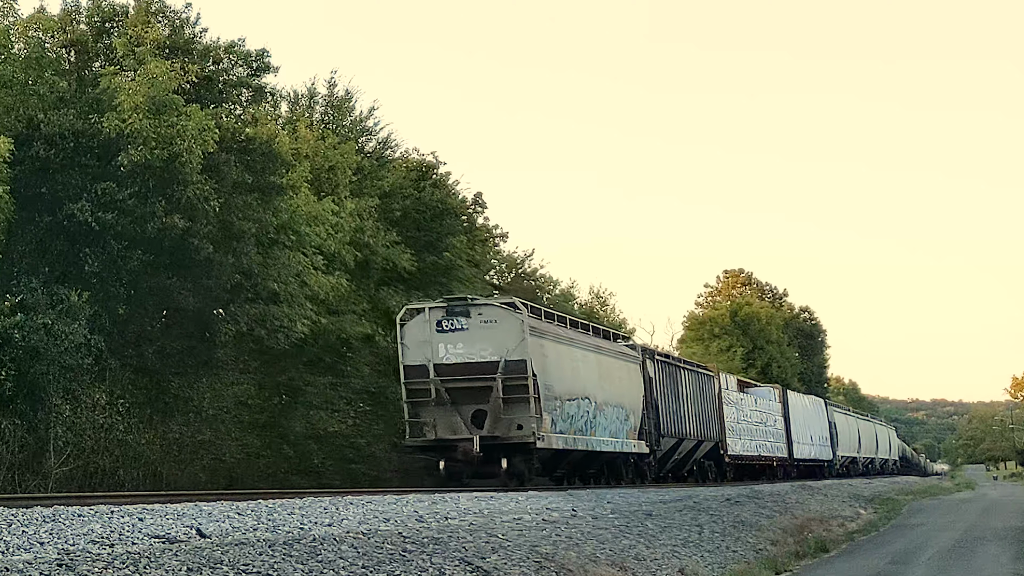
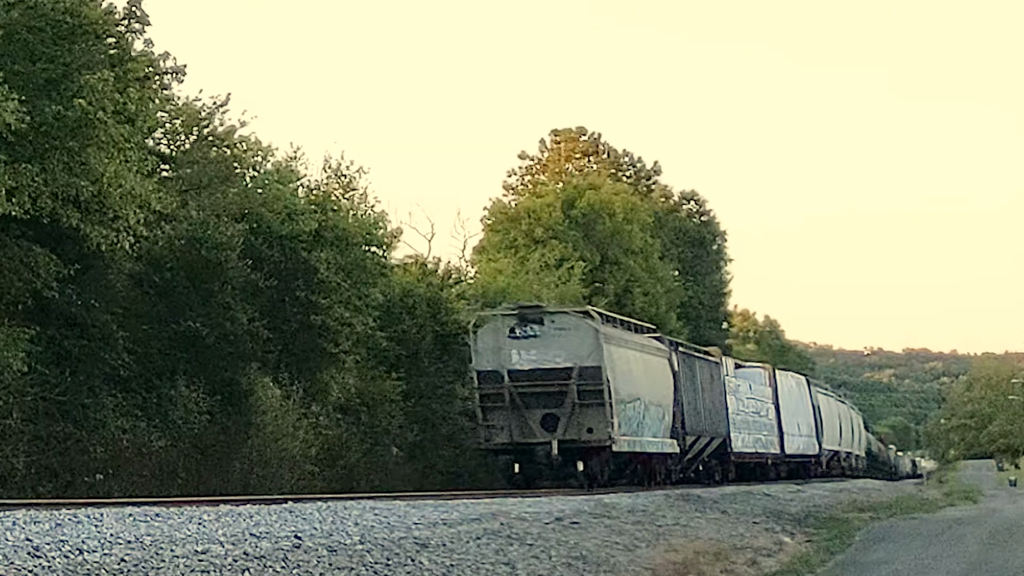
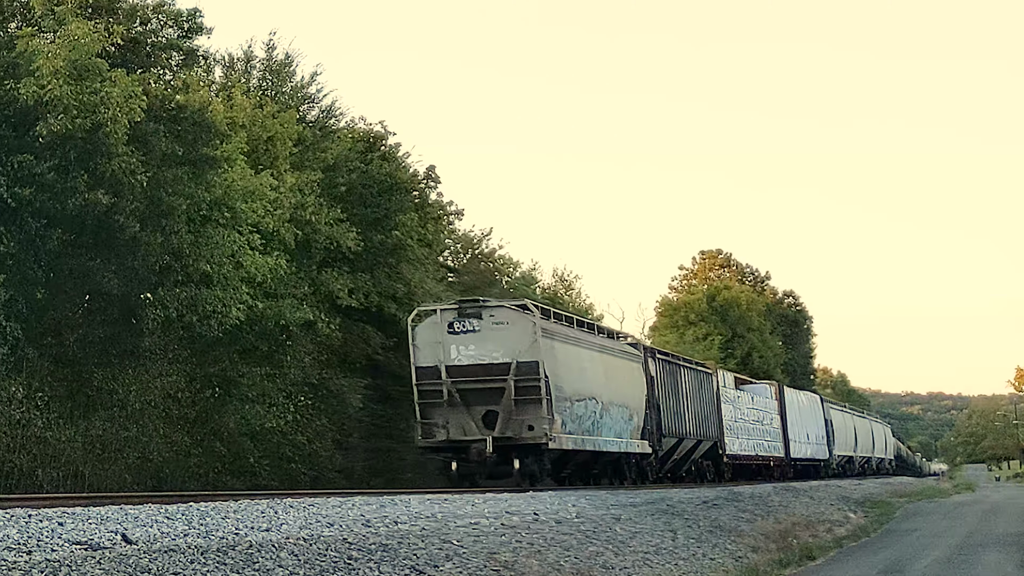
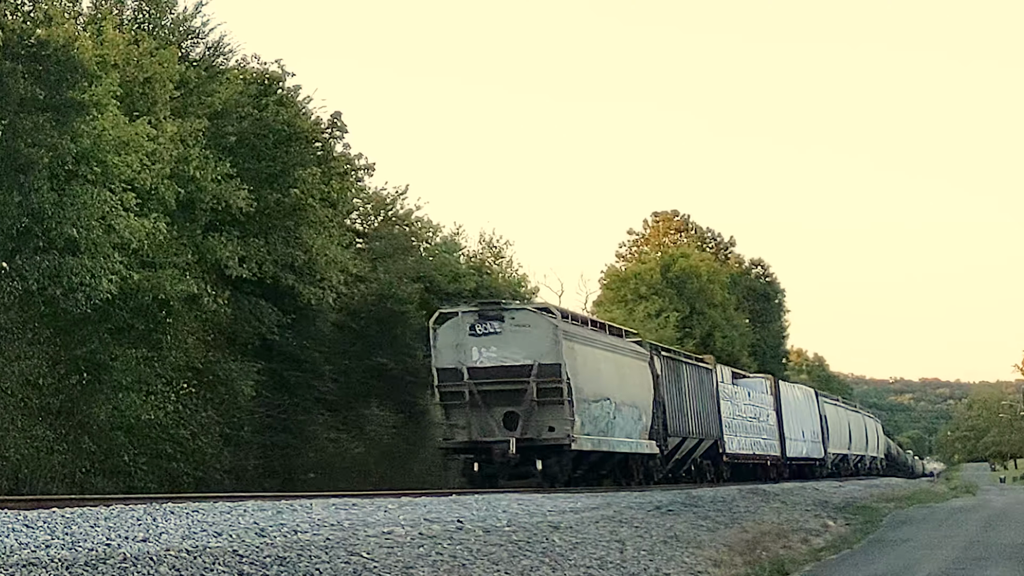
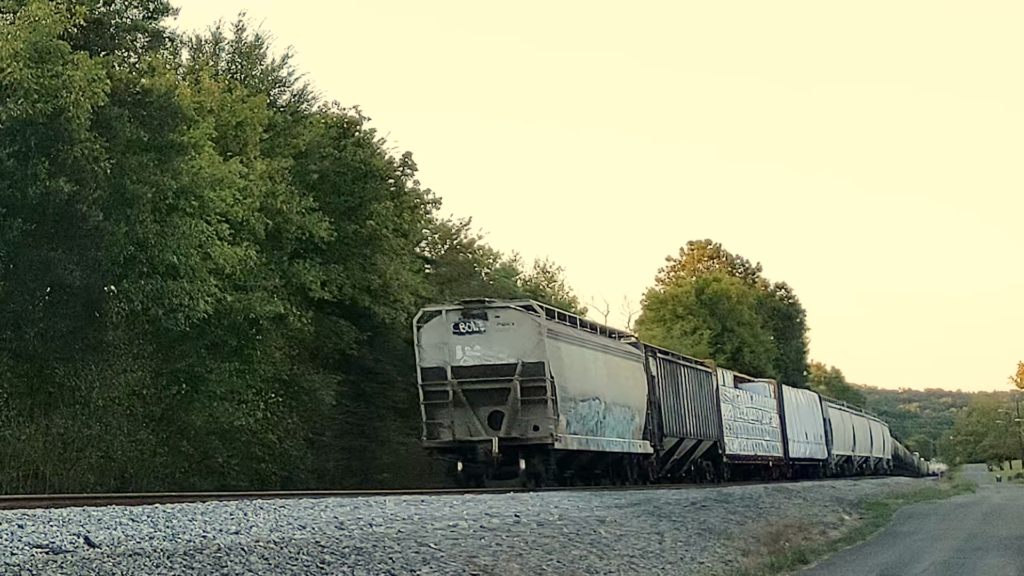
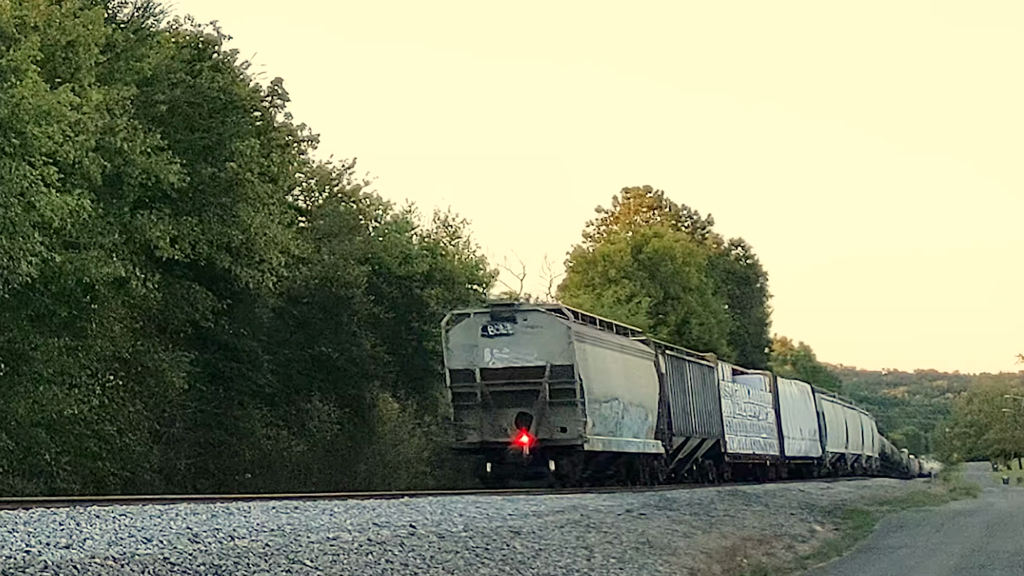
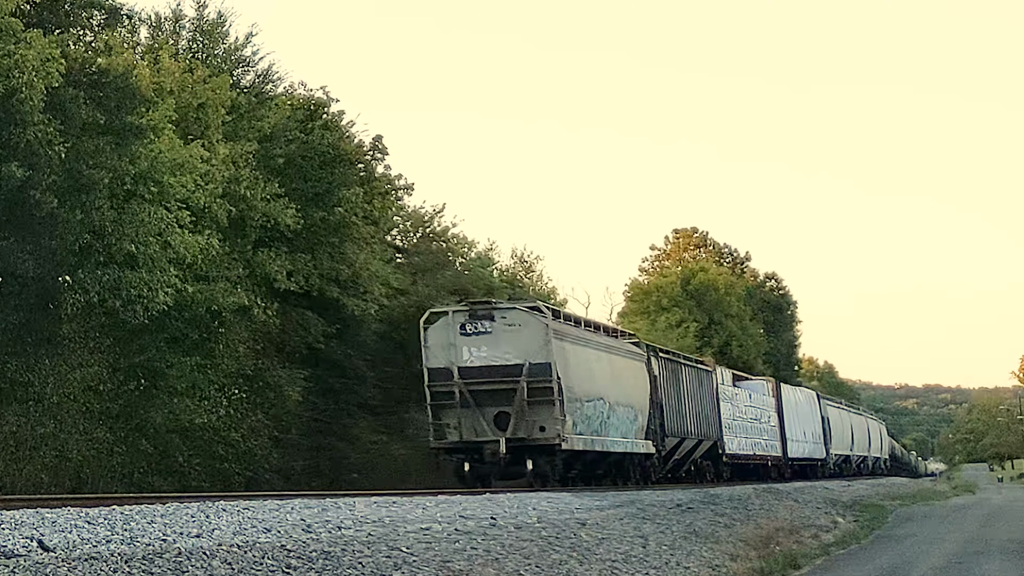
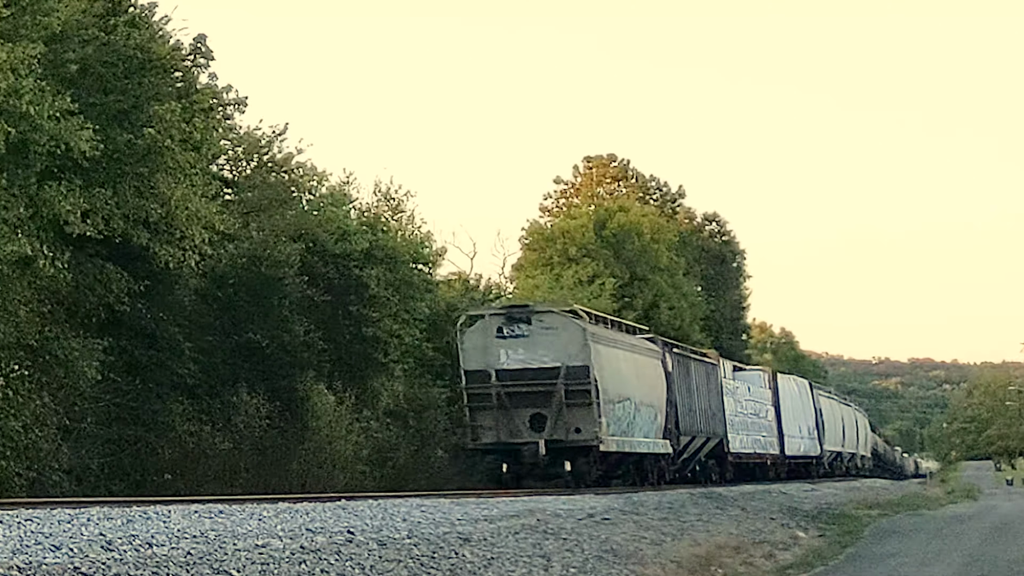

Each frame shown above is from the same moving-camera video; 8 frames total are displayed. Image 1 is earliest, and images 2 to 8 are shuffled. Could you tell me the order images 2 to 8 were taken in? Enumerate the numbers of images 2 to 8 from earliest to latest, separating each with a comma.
3, 5, 7, 4, 6, 8, 2
